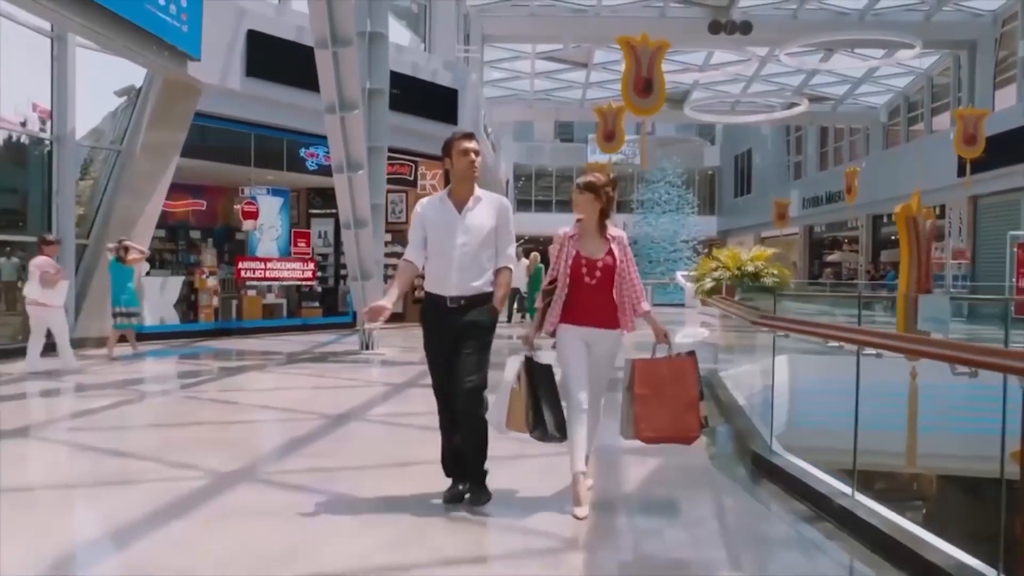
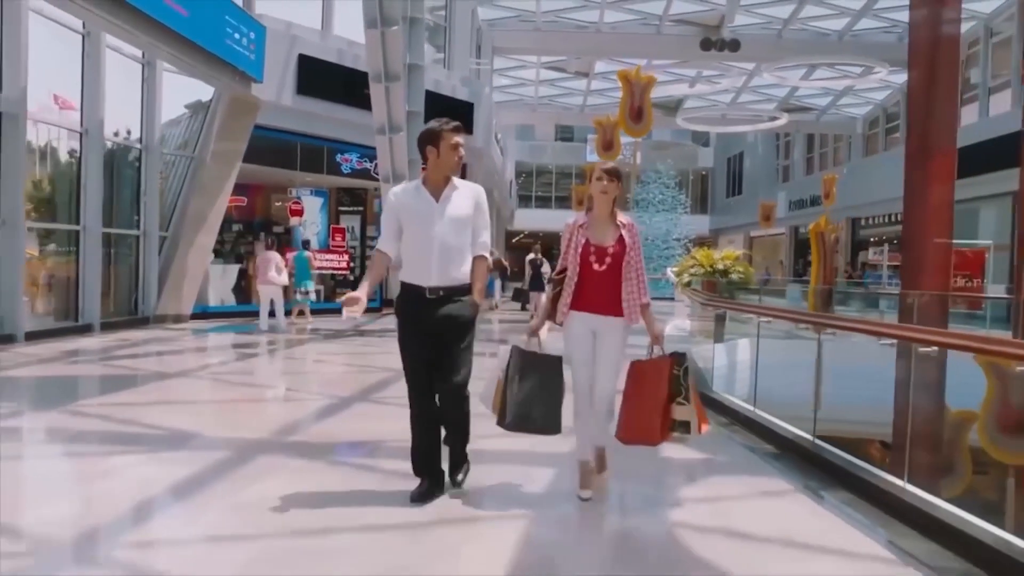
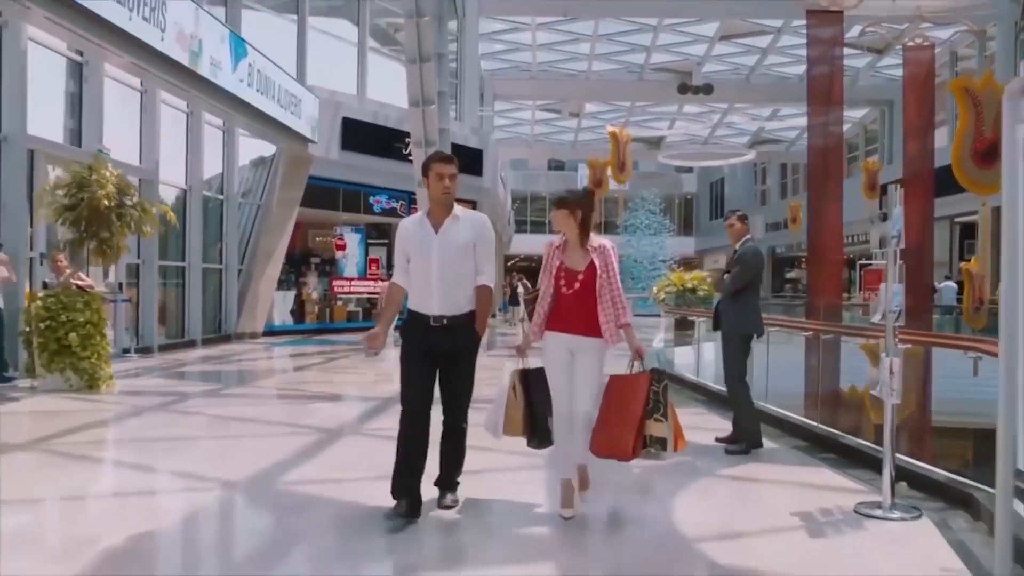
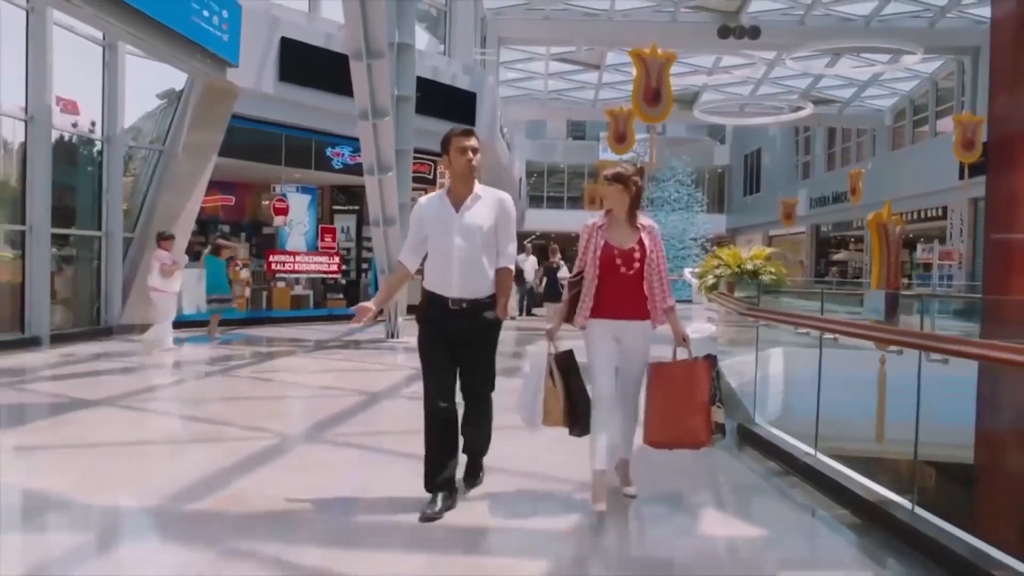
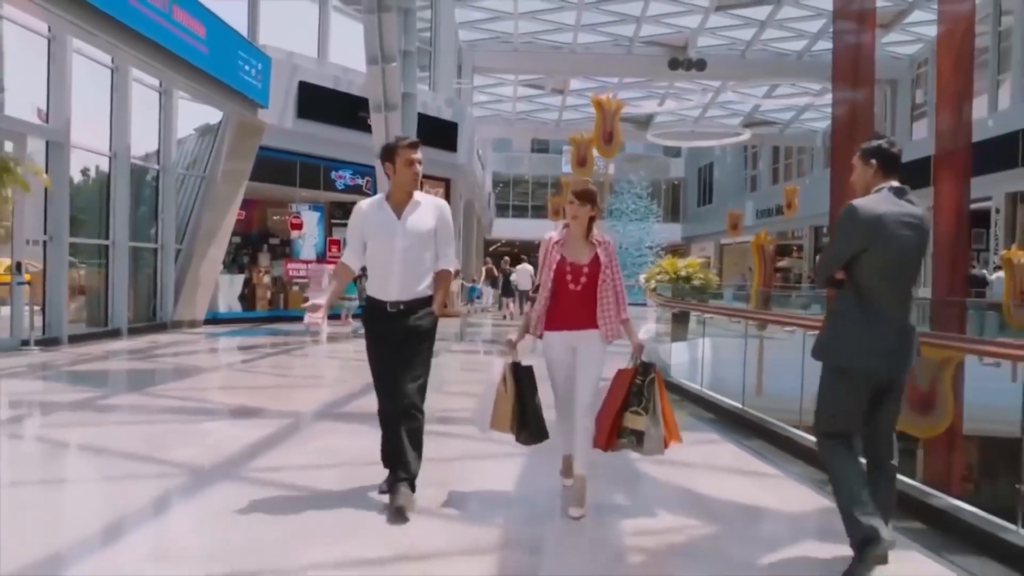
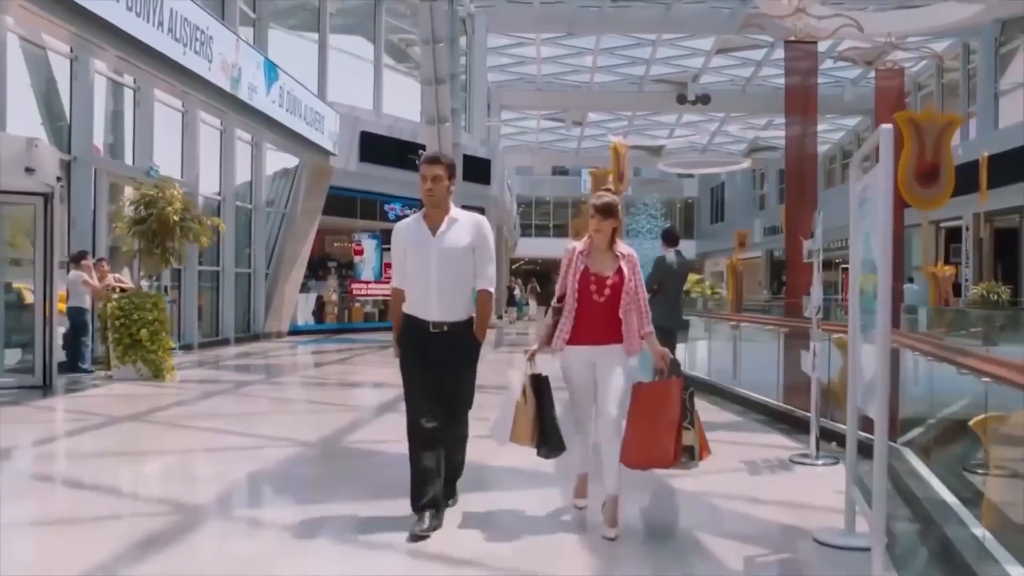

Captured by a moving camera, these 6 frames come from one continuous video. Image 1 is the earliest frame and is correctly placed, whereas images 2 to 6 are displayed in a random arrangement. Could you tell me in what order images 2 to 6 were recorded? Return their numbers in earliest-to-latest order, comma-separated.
4, 2, 5, 3, 6
